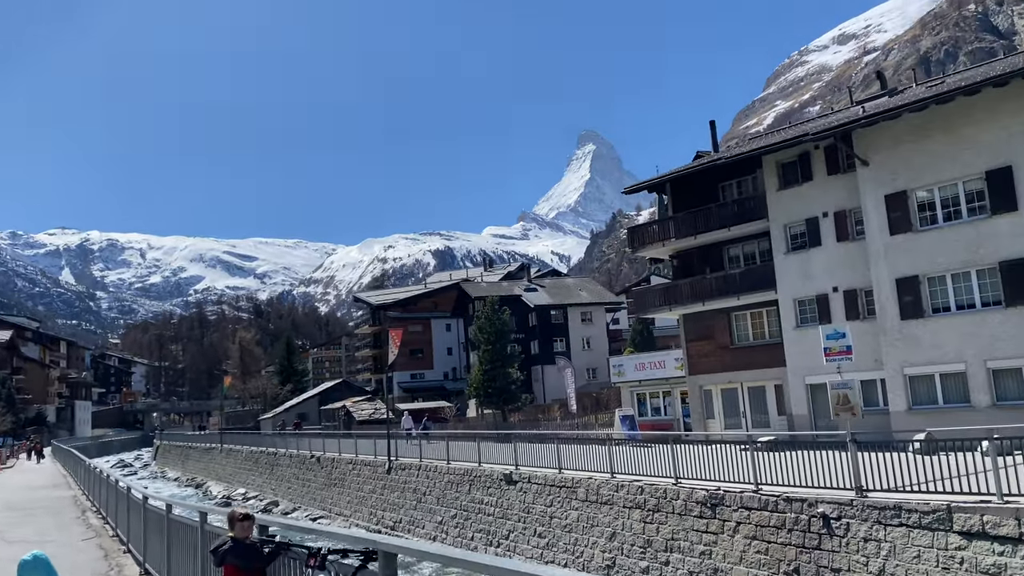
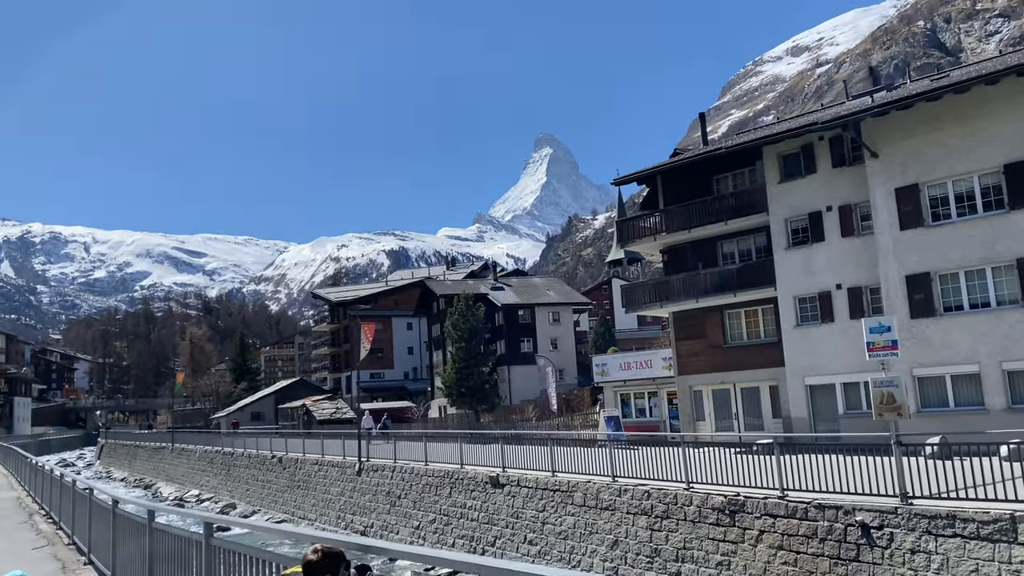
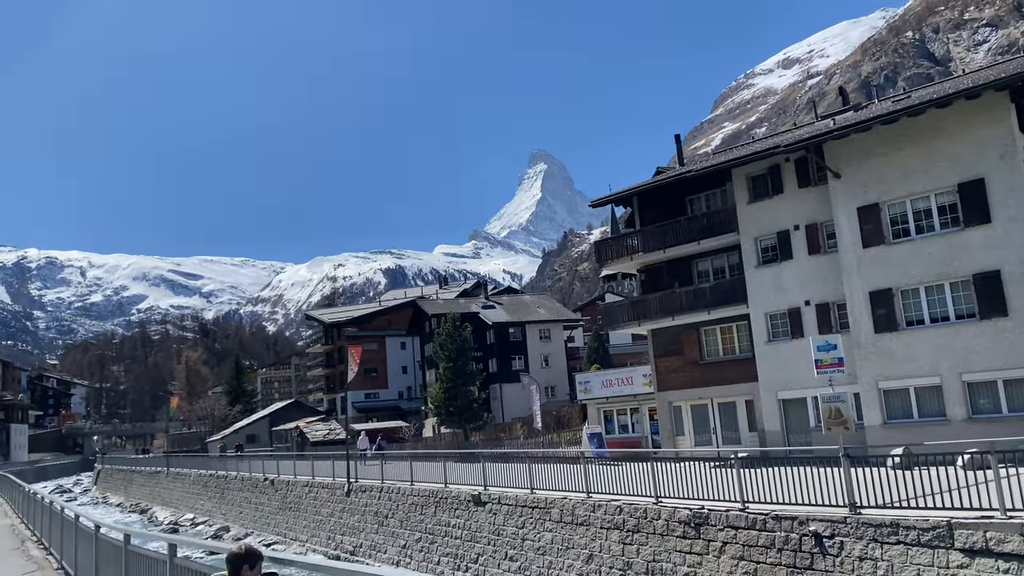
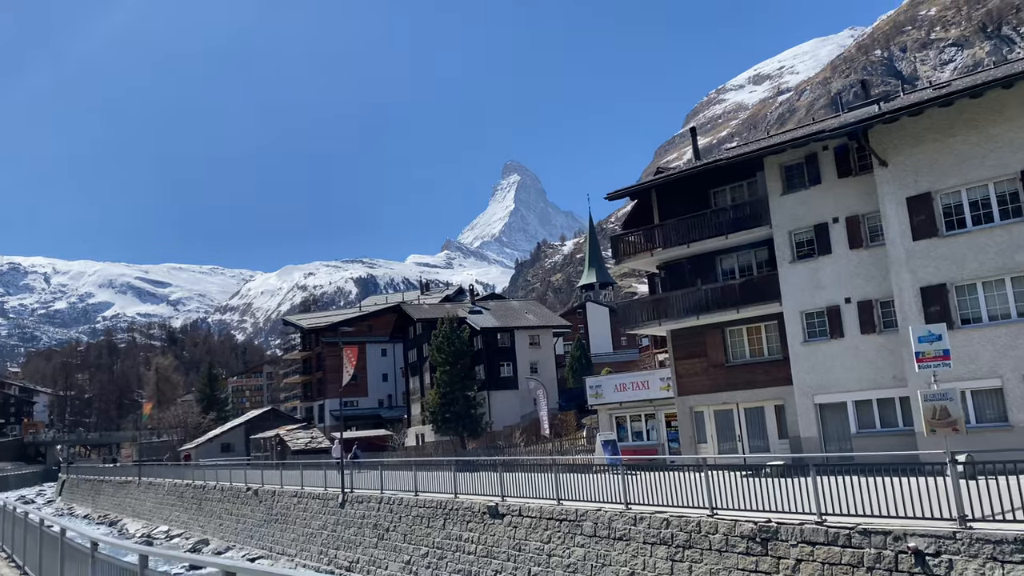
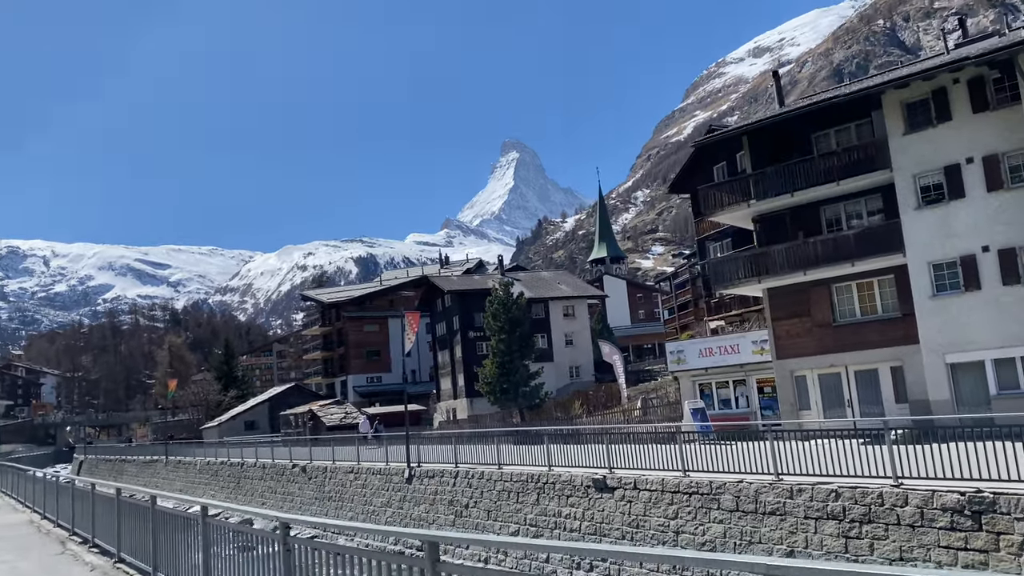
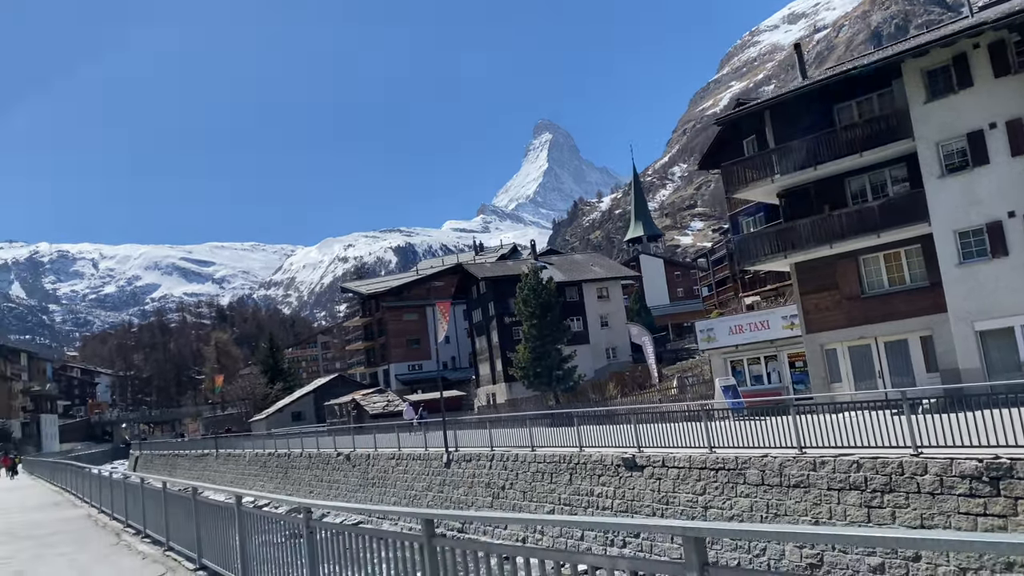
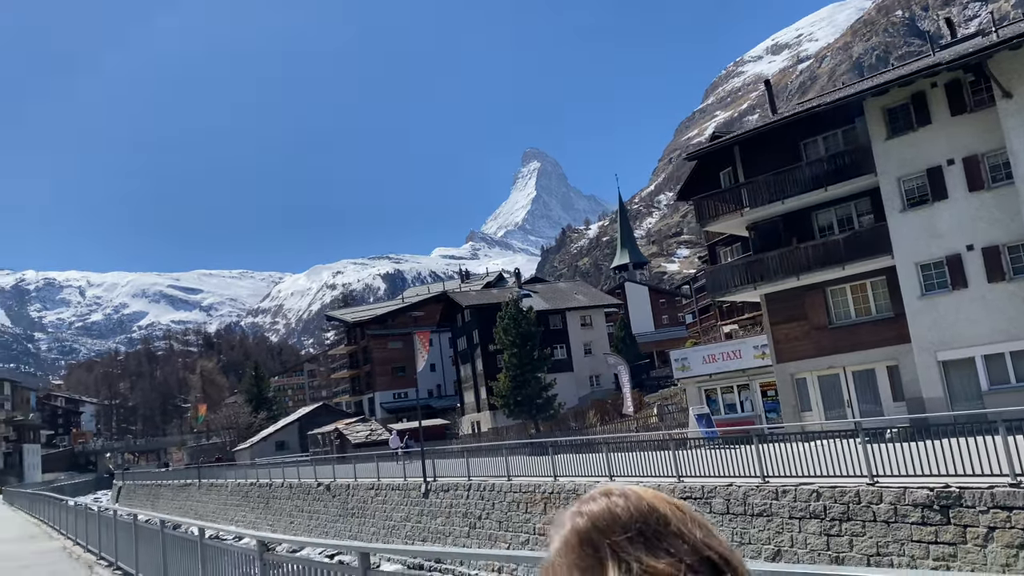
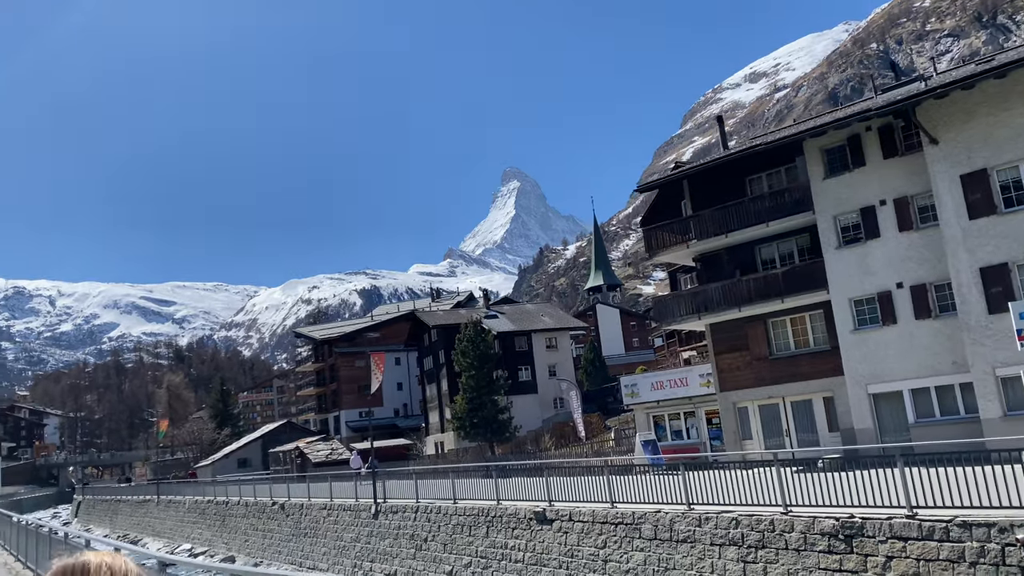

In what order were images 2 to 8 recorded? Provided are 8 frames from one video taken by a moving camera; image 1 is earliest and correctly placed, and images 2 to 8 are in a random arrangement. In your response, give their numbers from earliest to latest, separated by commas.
3, 2, 4, 8, 7, 6, 5
